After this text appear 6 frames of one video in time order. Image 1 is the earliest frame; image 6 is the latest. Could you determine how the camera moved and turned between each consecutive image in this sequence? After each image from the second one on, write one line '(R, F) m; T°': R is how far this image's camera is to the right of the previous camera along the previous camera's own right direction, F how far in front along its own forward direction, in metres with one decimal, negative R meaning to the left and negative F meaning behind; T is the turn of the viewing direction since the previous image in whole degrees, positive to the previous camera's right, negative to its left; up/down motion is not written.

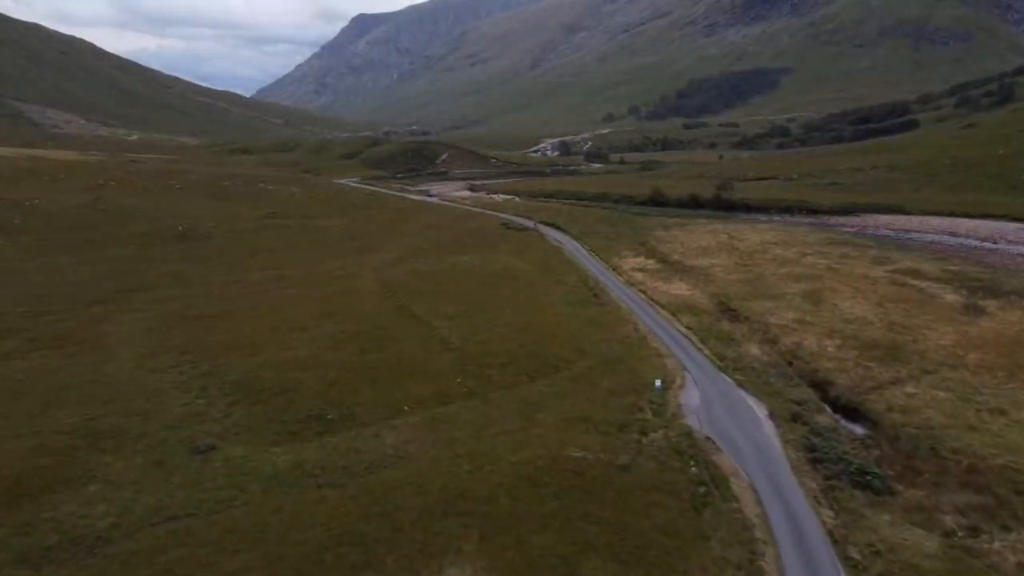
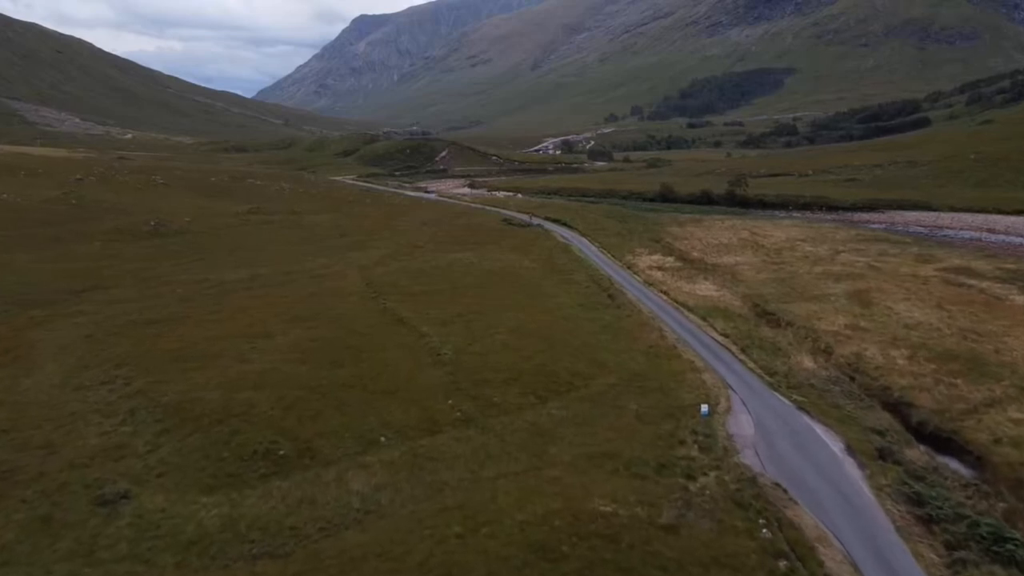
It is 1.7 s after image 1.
(-0.3, +11.3) m; 0°
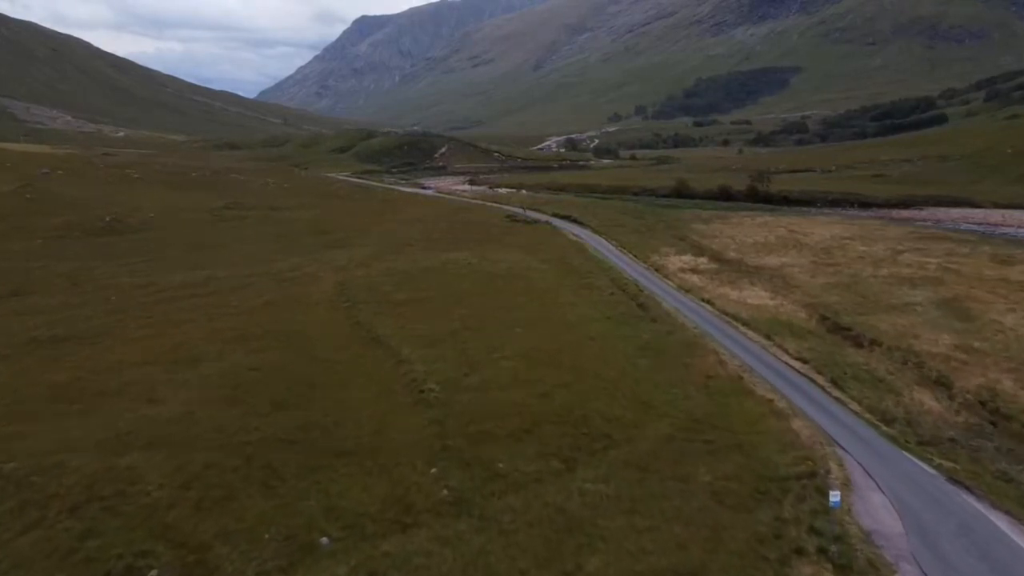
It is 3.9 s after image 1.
(-0.5, +15.1) m; 0°
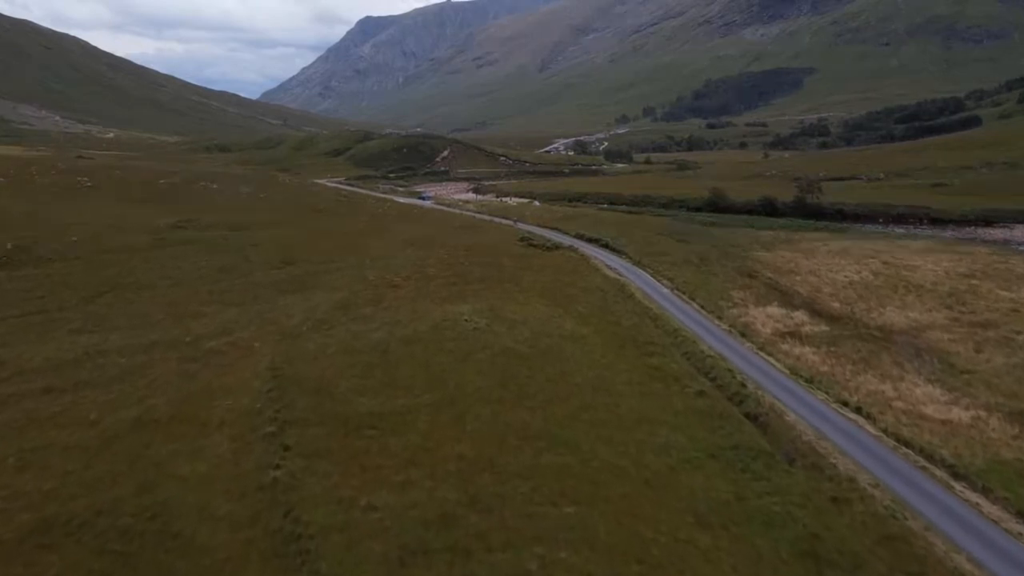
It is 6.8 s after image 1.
(-1.6, +24.1) m; 0°
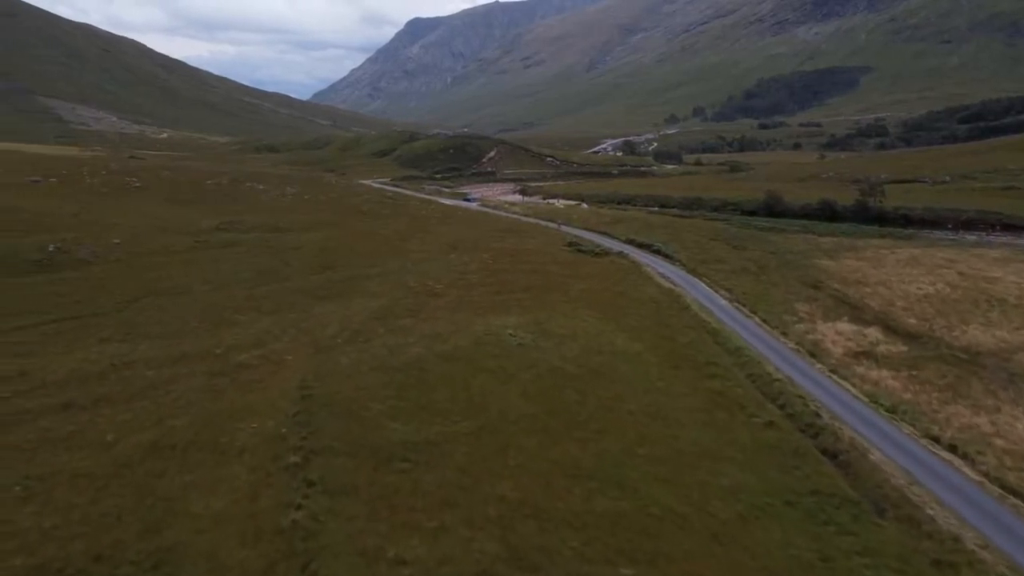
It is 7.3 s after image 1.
(-0.2, +3.7) m; -4°
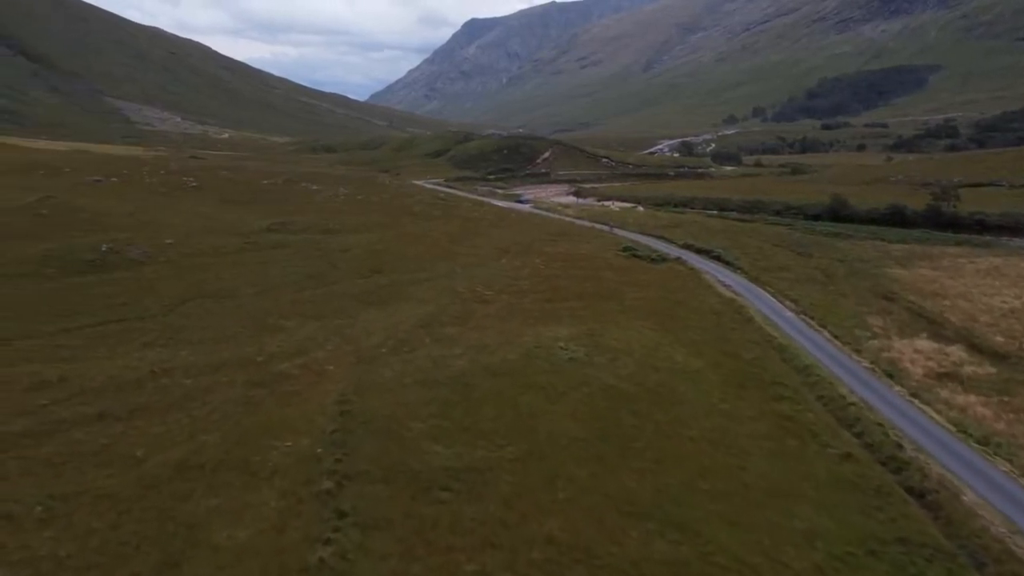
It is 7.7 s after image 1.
(0.0, +2.7) m; -4°
